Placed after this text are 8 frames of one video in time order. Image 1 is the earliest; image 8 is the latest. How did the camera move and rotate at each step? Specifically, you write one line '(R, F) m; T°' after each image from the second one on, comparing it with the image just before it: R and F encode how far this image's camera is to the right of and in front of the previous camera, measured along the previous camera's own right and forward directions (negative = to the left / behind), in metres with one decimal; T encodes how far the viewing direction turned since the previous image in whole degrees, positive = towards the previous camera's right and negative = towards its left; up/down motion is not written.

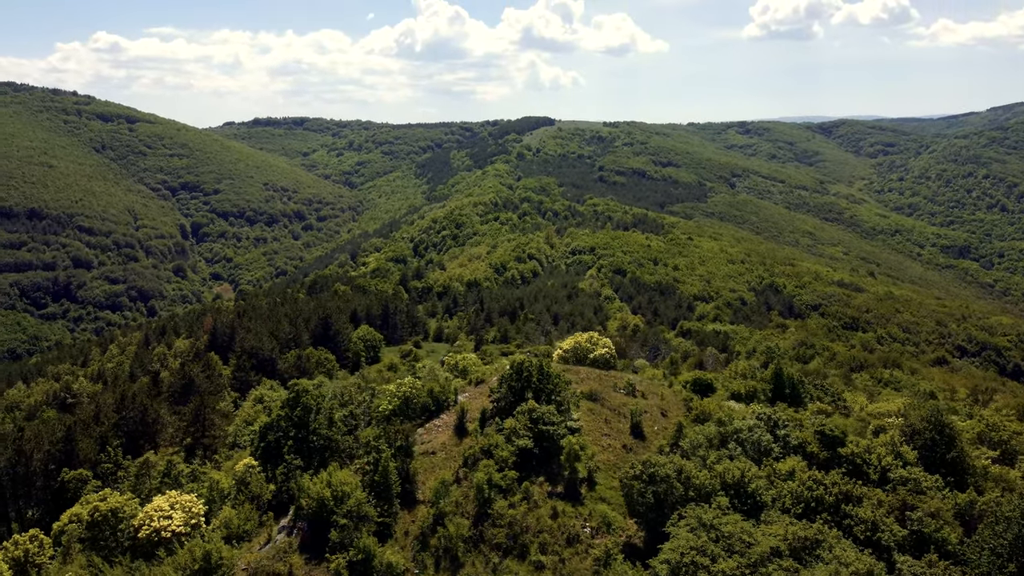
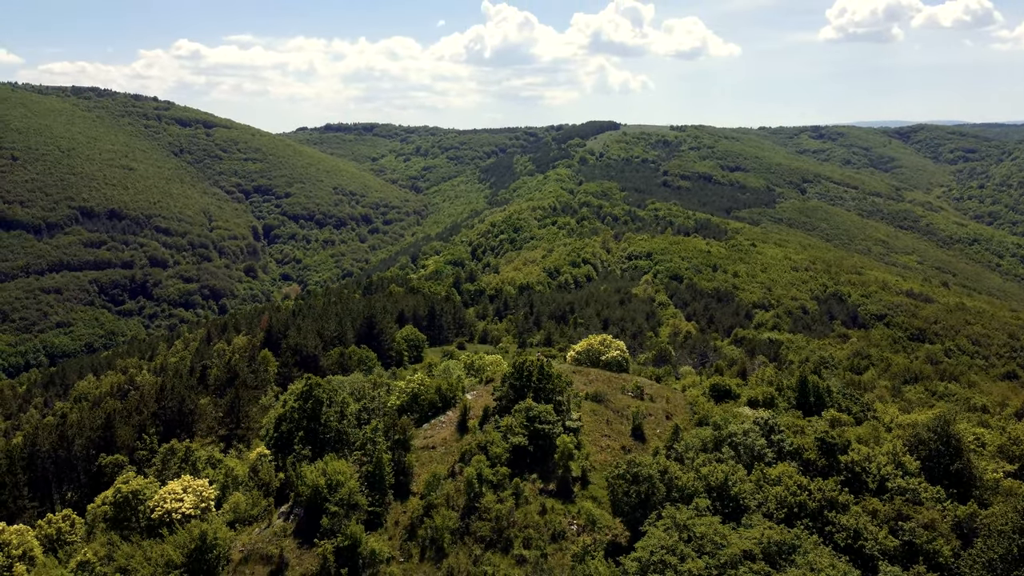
(+1.8, -0.4) m; -5°
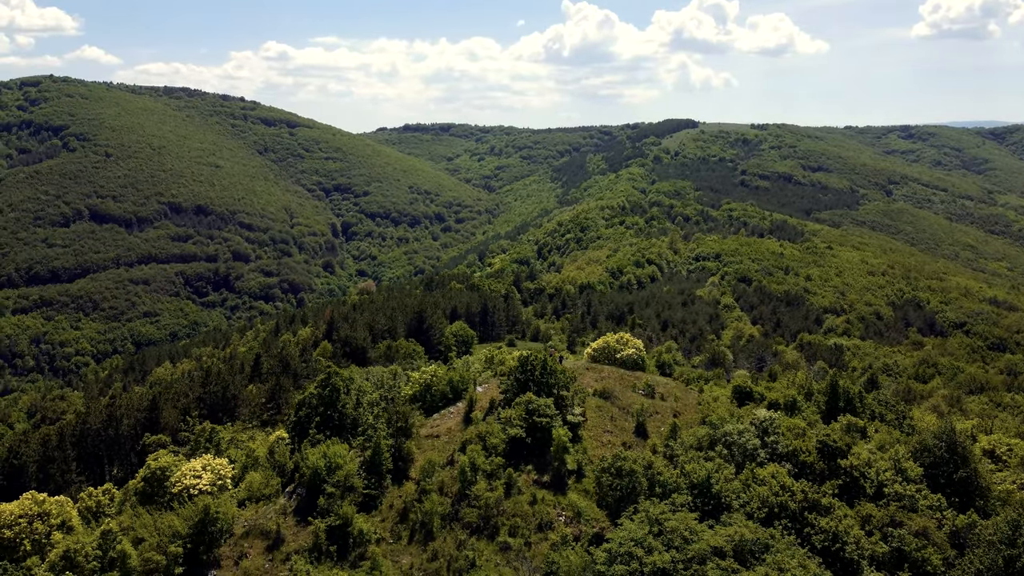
(+2.1, -0.5) m; -5°
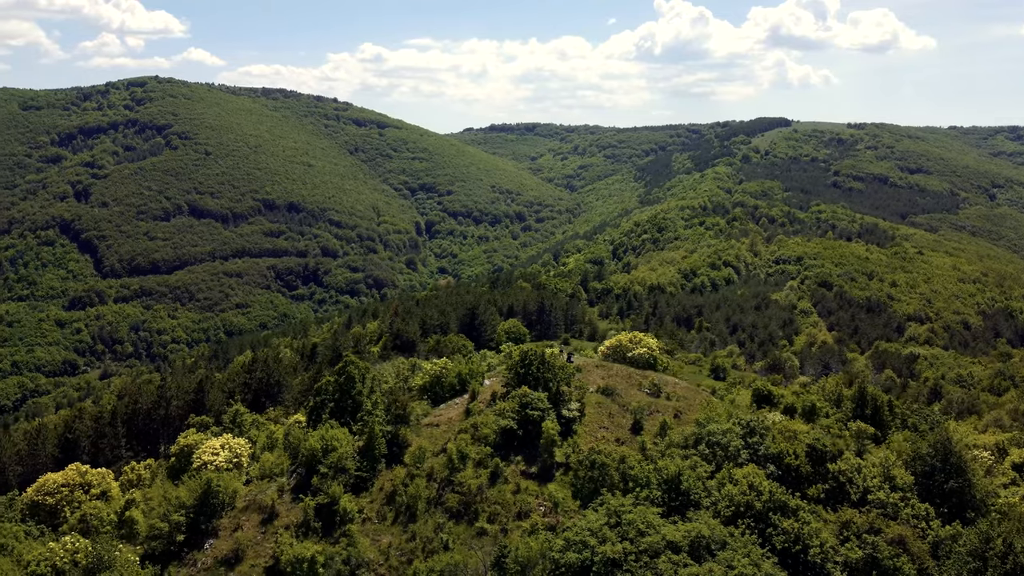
(+2.6, -0.6) m; -6°
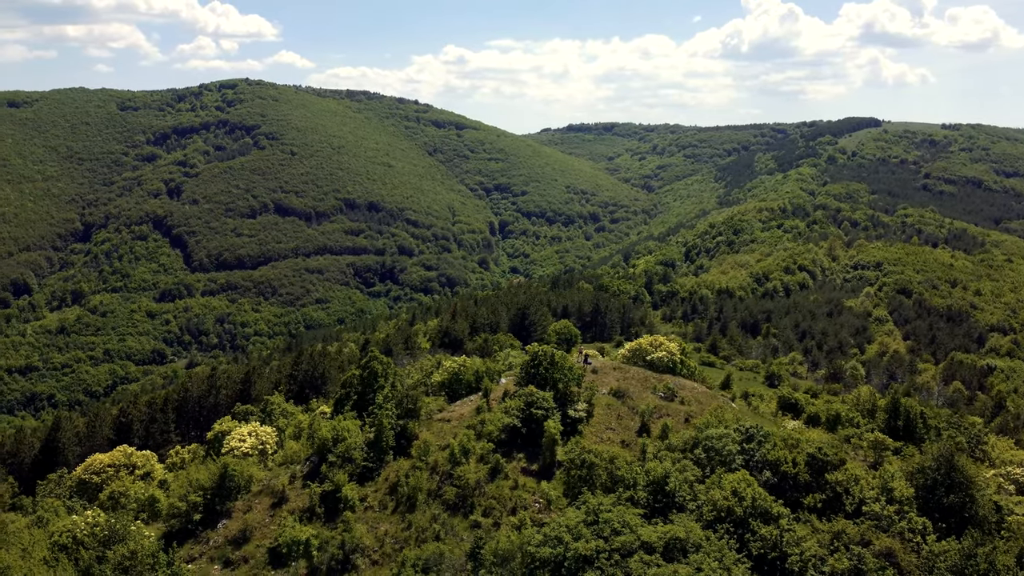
(+2.1, -0.6) m; -6°
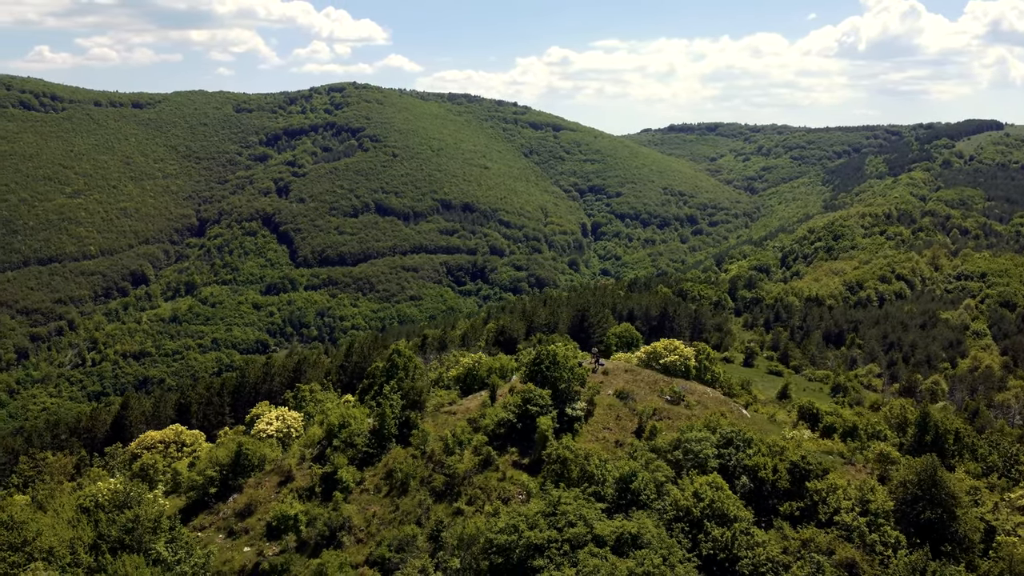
(+3.1, -0.8) m; -7°
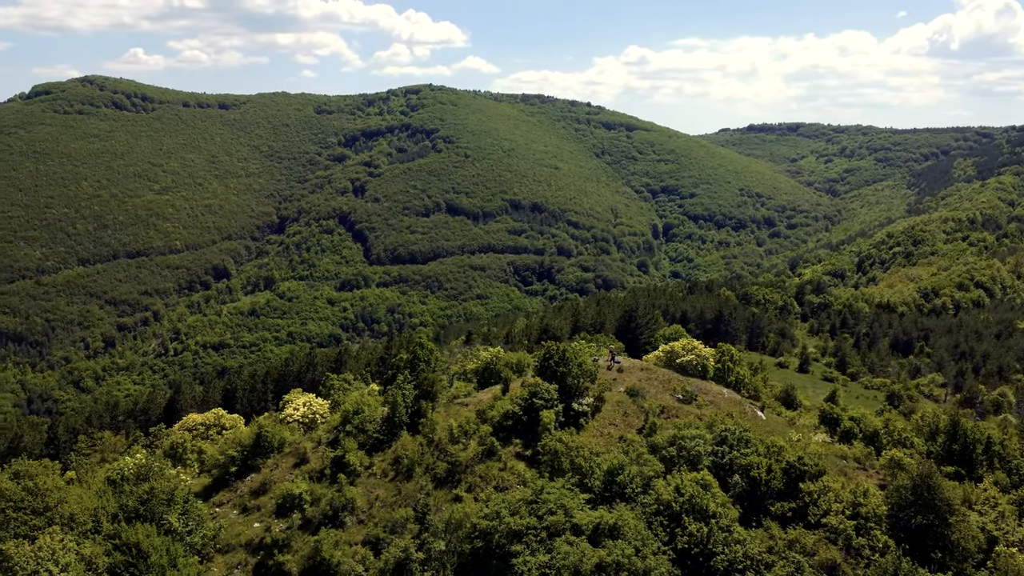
(+2.1, -0.6) m; -5°
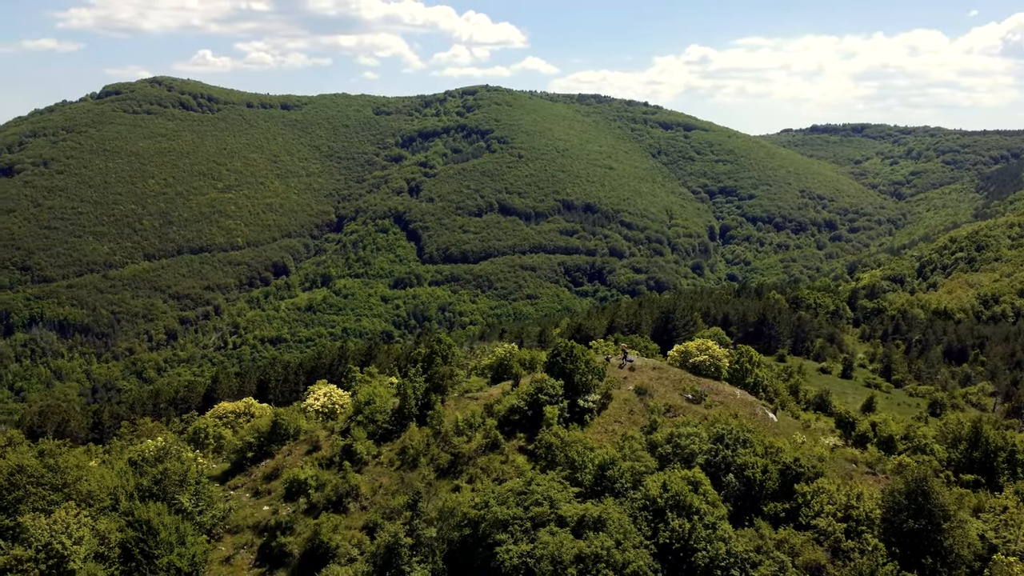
(+1.6, -0.4) m; -4°
